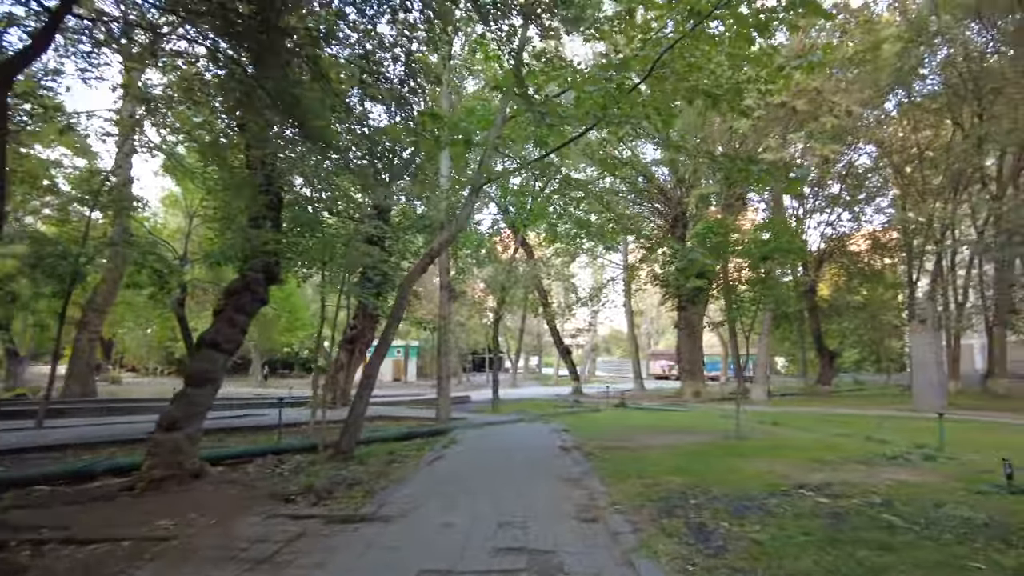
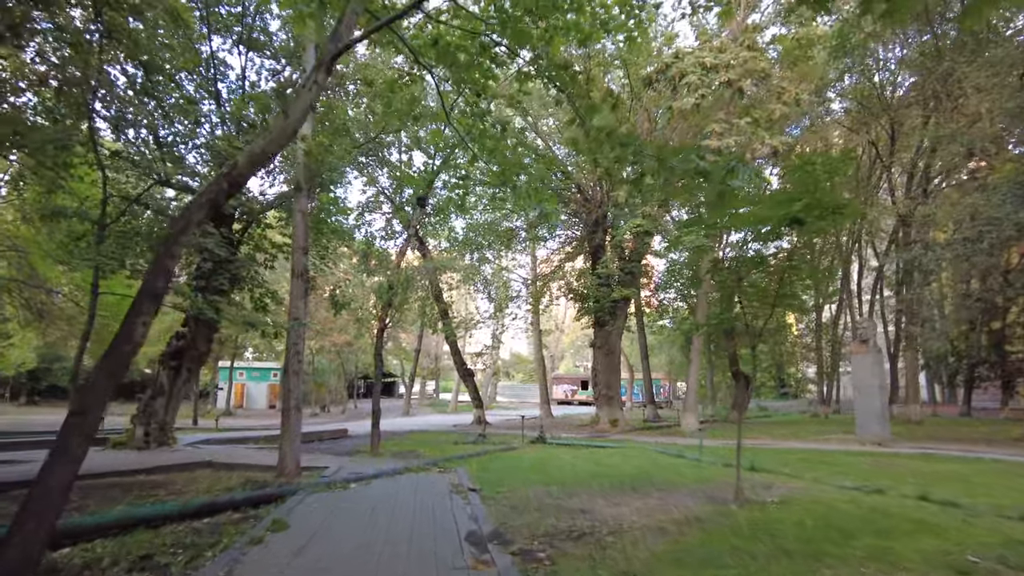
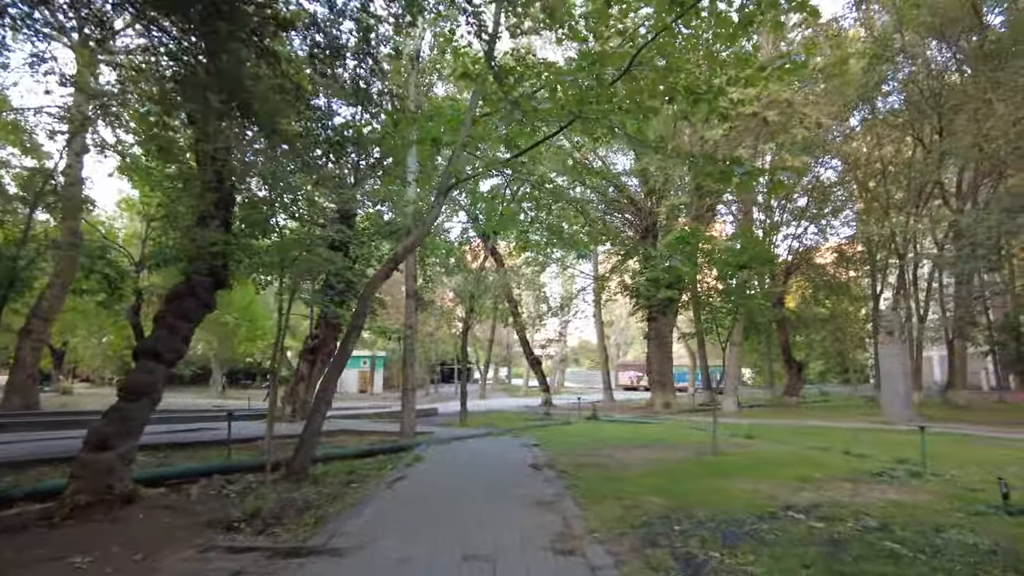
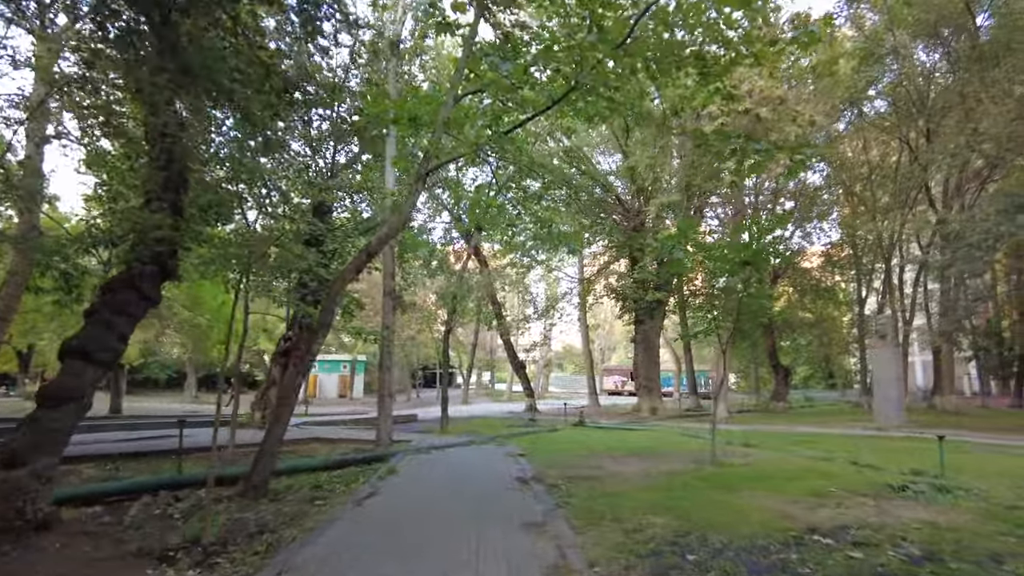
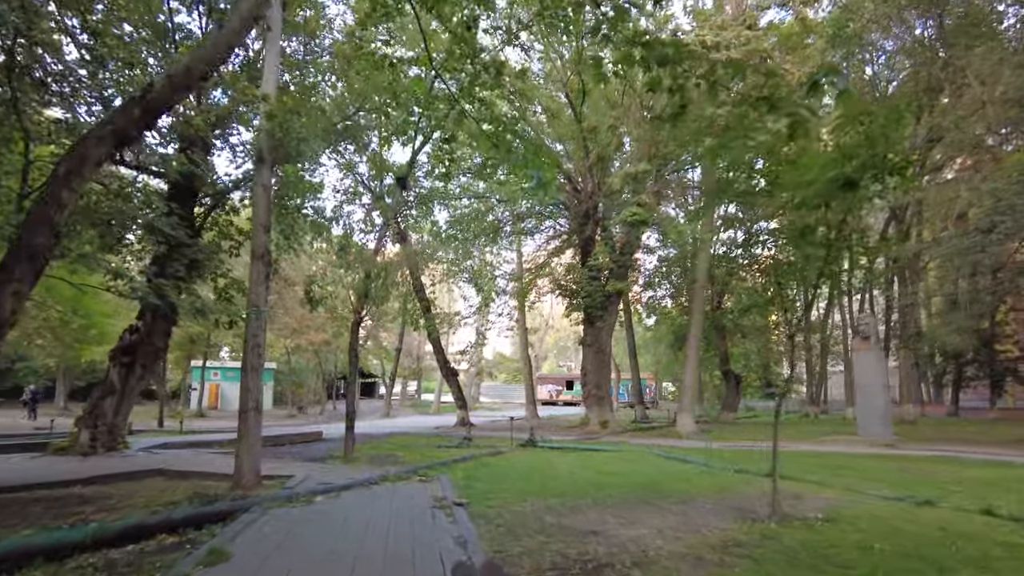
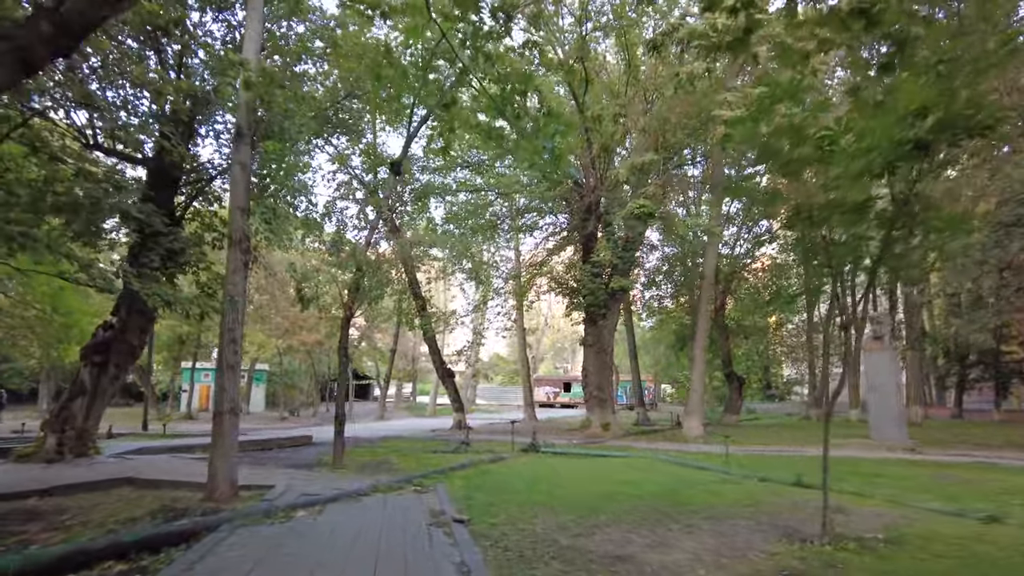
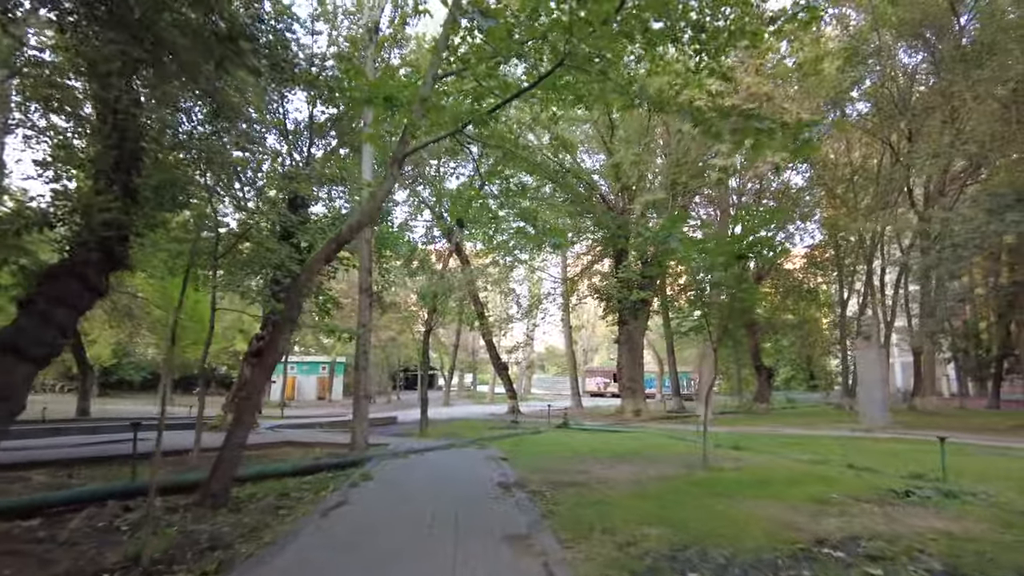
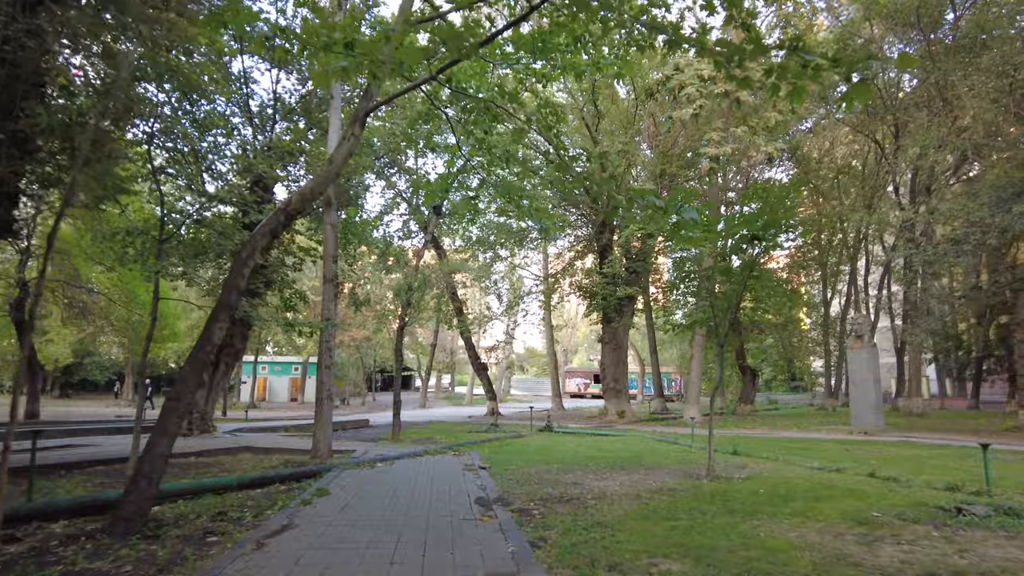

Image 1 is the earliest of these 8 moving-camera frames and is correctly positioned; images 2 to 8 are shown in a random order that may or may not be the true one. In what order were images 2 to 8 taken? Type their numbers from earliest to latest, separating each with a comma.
3, 4, 7, 8, 2, 5, 6
